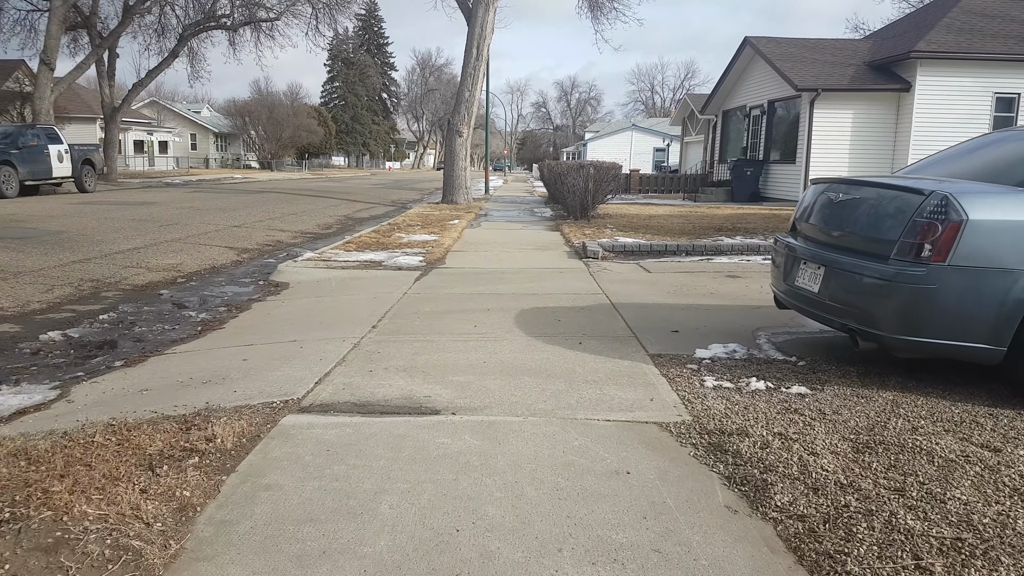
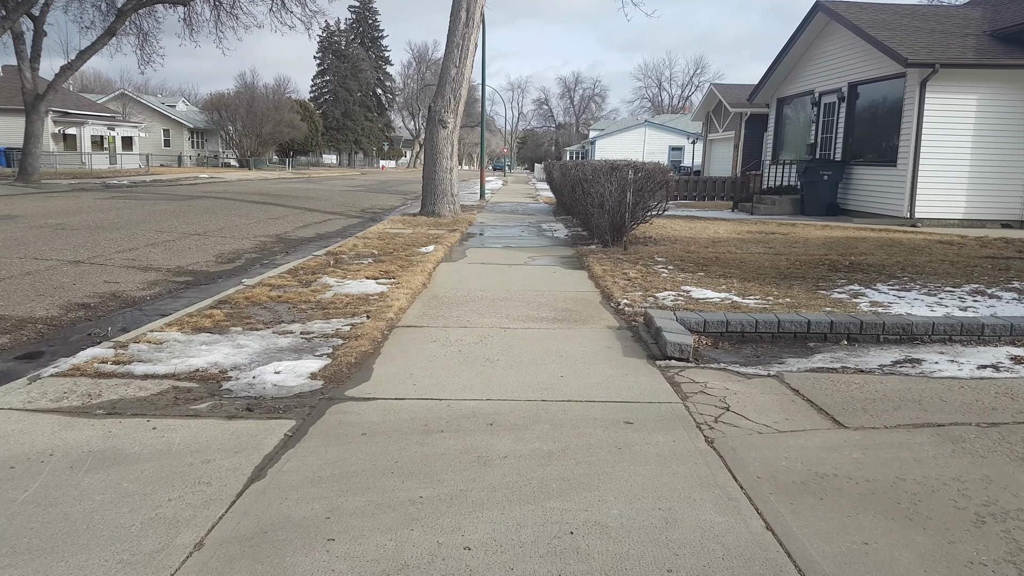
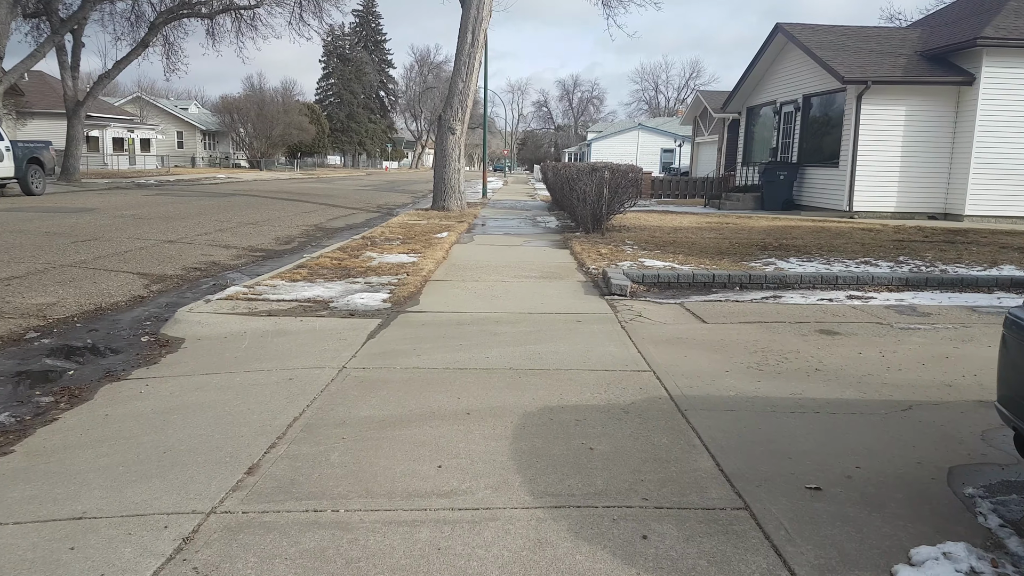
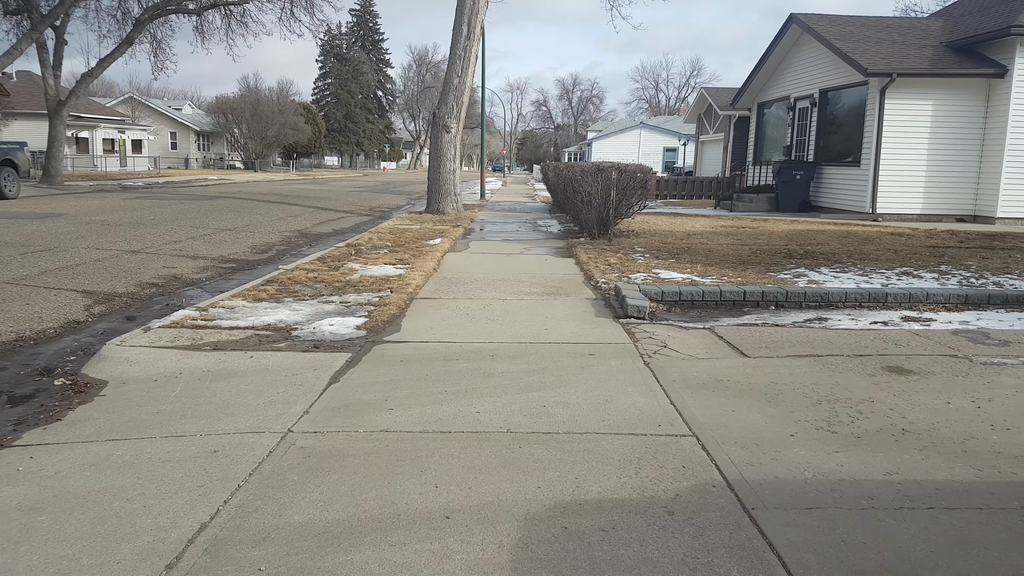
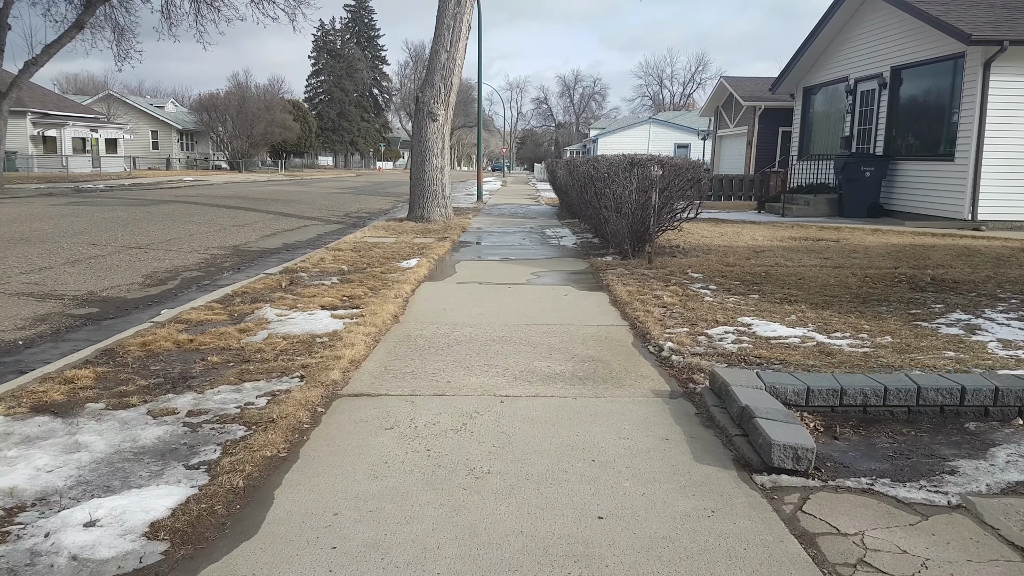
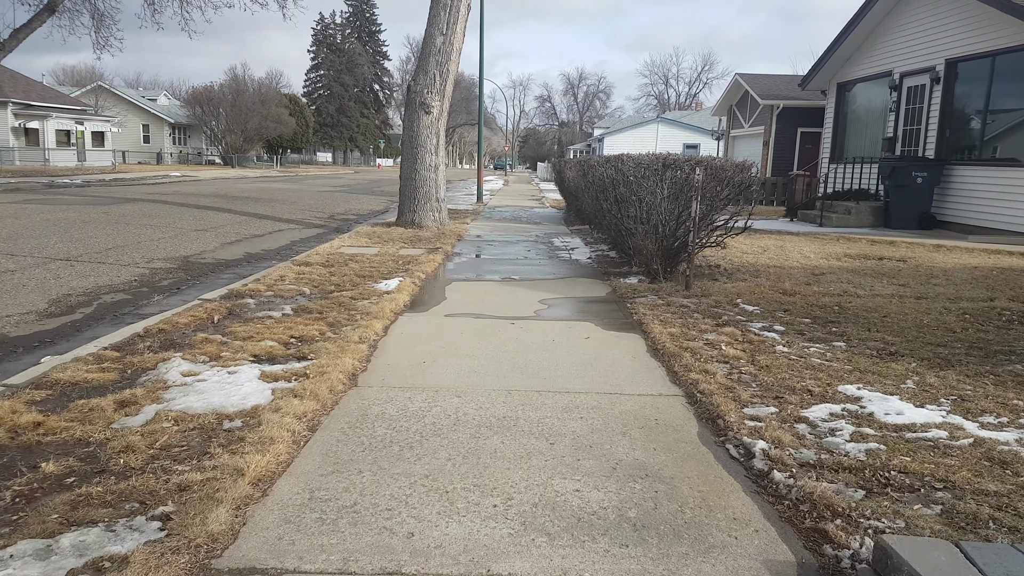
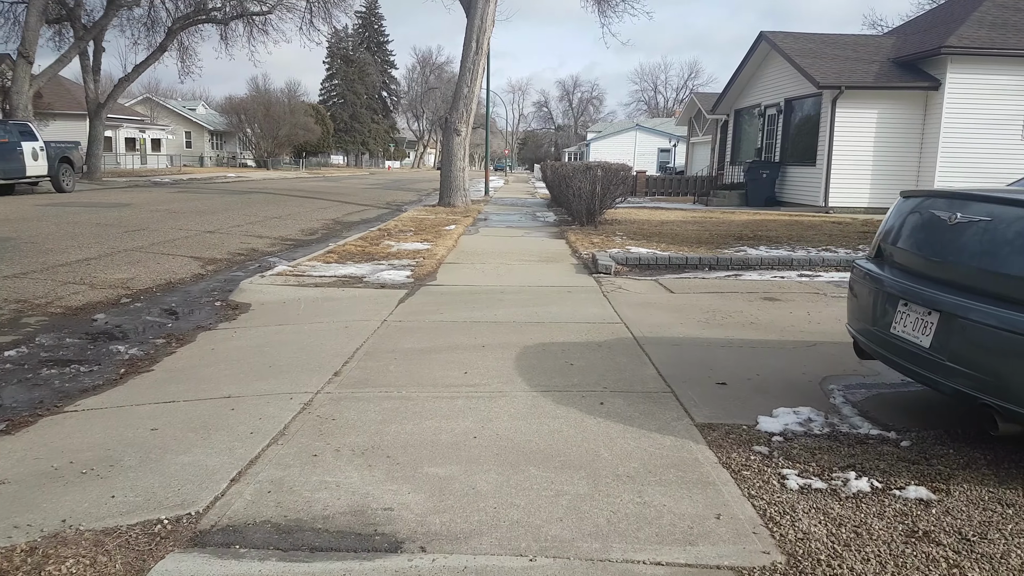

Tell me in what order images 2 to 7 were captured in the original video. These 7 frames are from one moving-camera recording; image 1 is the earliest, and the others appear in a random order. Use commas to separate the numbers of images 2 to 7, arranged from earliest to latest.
7, 3, 4, 2, 5, 6
